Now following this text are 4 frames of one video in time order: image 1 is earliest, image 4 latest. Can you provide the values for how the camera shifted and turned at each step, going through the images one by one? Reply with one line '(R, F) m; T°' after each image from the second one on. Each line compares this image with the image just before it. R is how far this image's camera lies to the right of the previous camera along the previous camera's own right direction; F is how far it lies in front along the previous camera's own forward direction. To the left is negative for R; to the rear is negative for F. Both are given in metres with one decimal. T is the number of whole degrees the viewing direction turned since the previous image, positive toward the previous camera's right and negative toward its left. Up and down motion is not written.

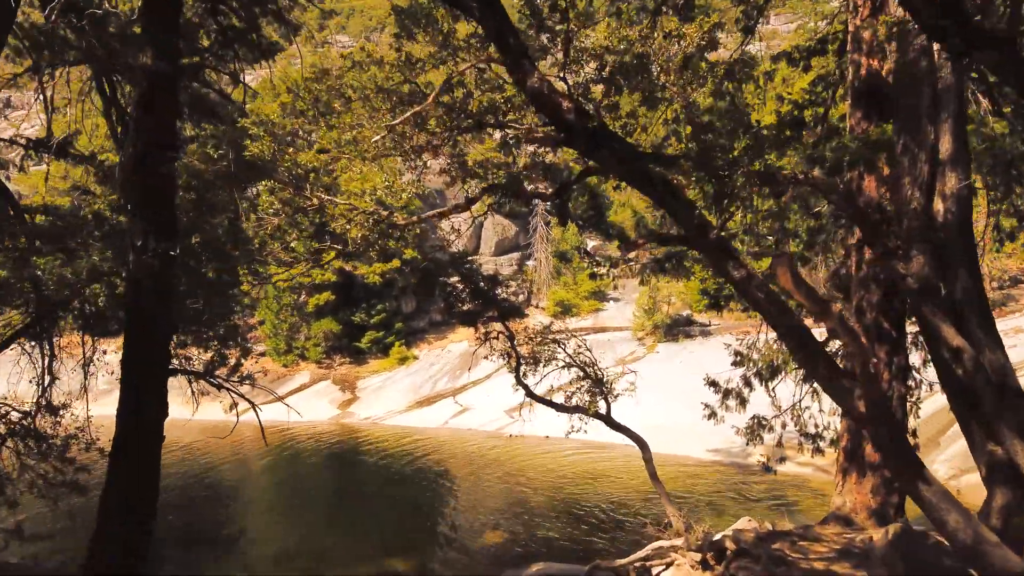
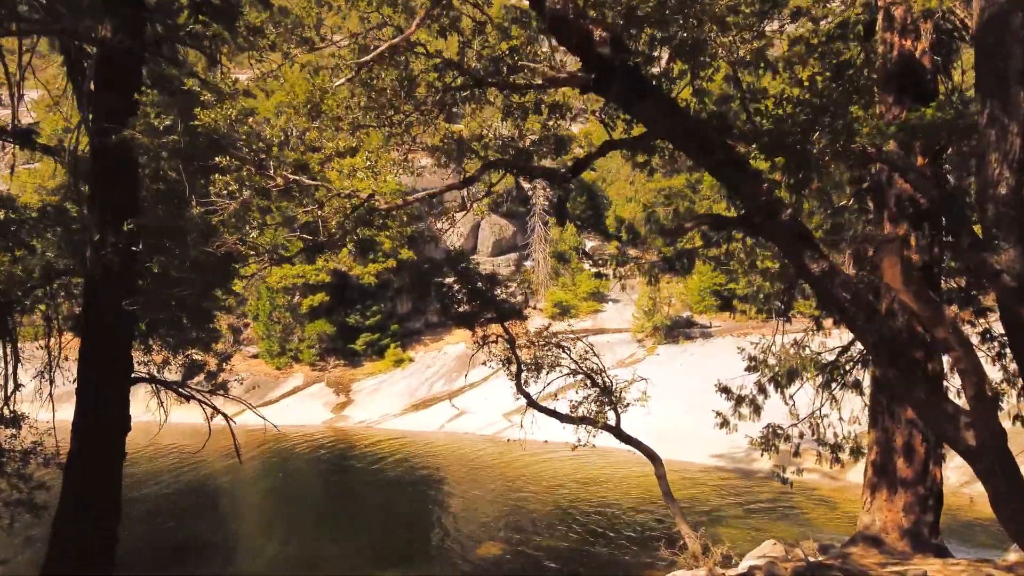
(0.0, +0.7) m; 0°
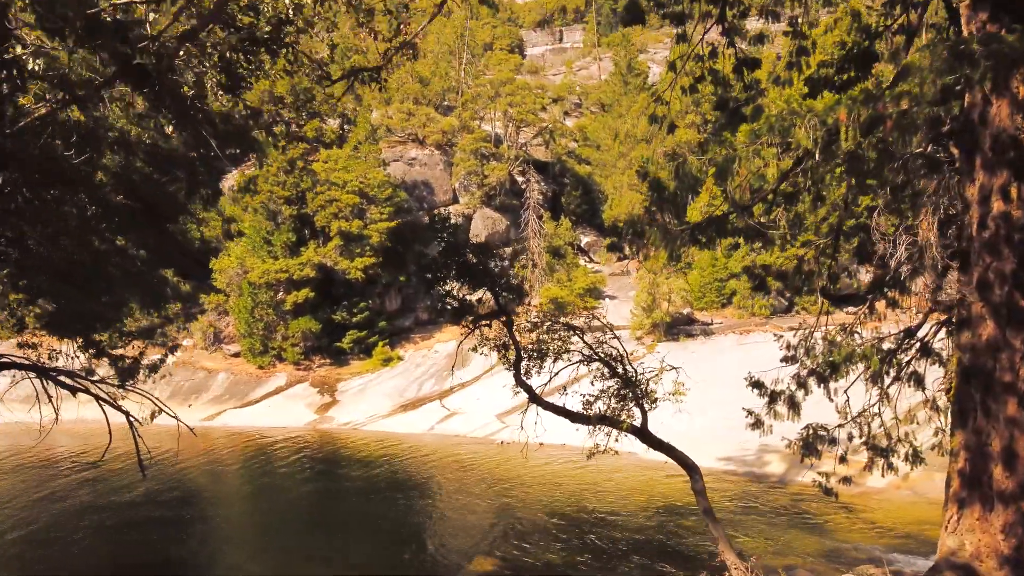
(-0.1, +1.6) m; +1°
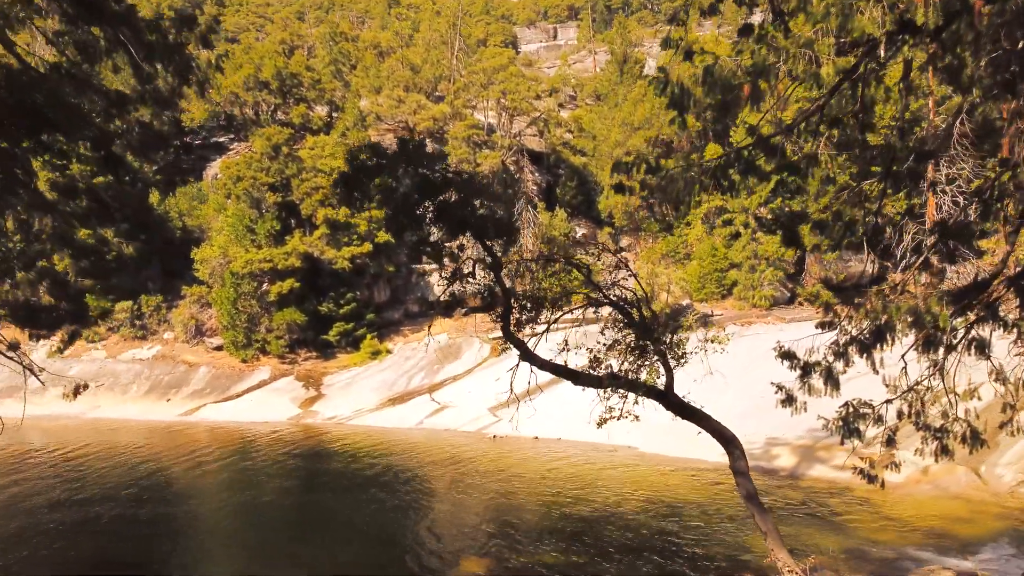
(0.0, +1.4) m; +1°
